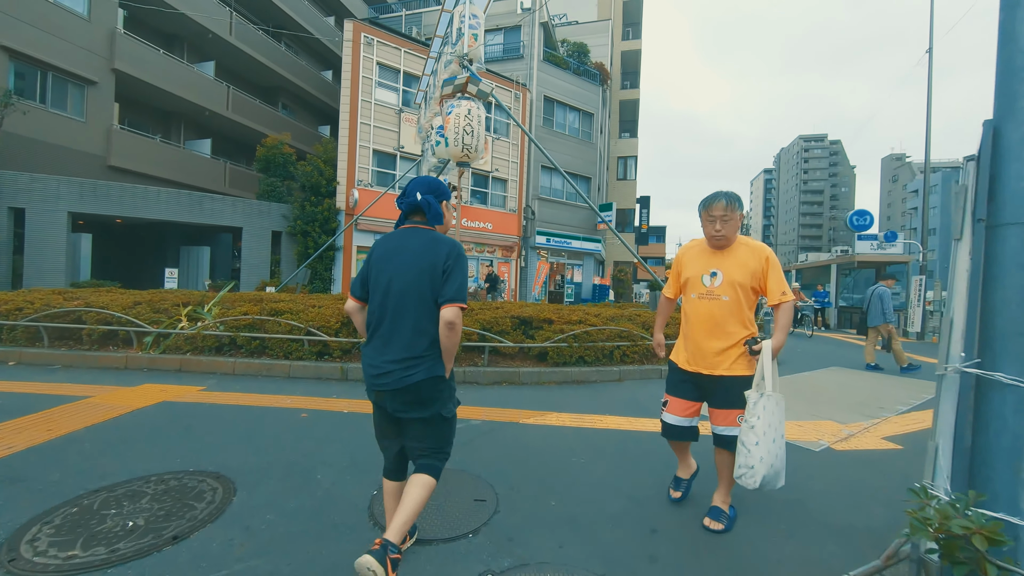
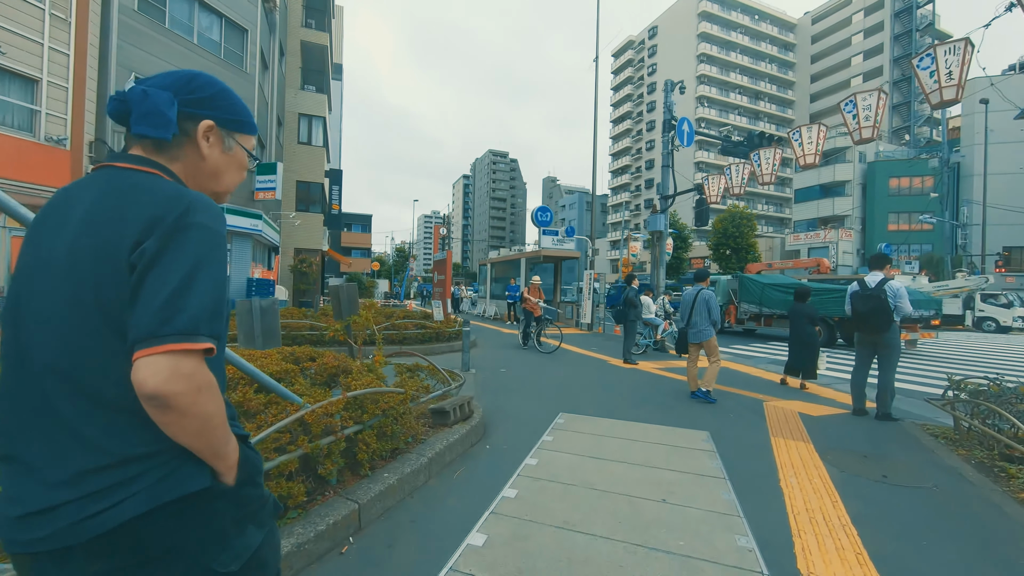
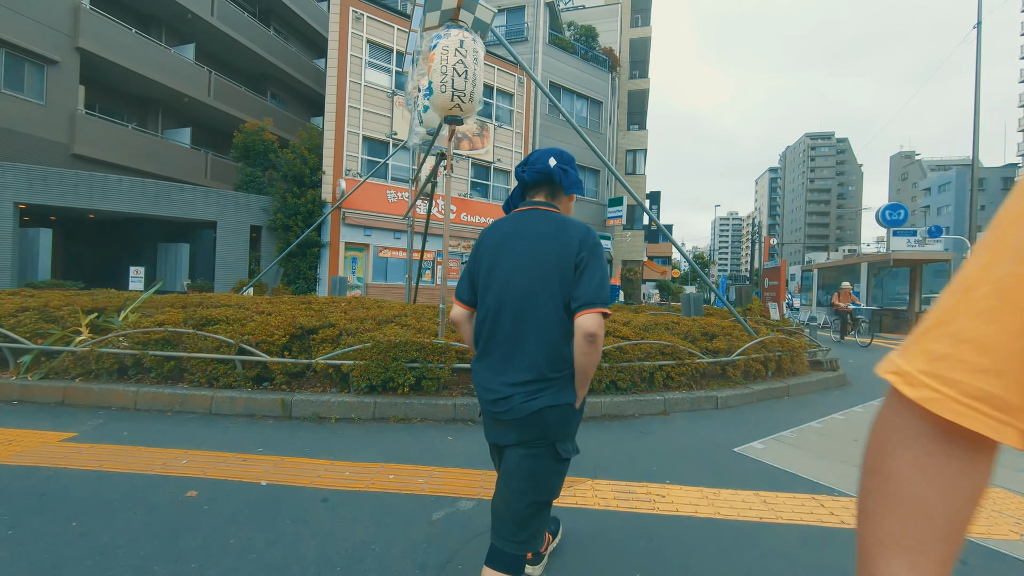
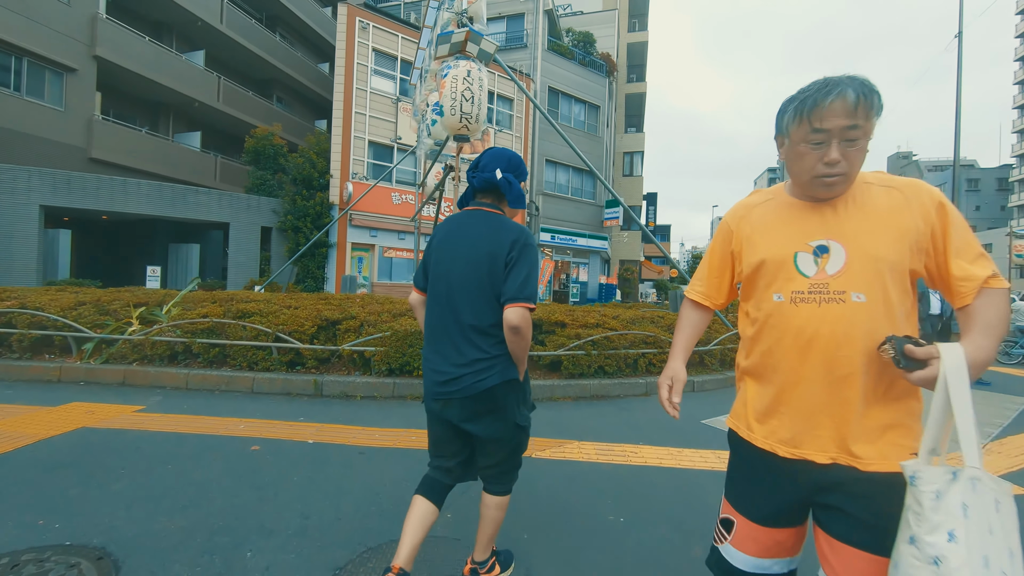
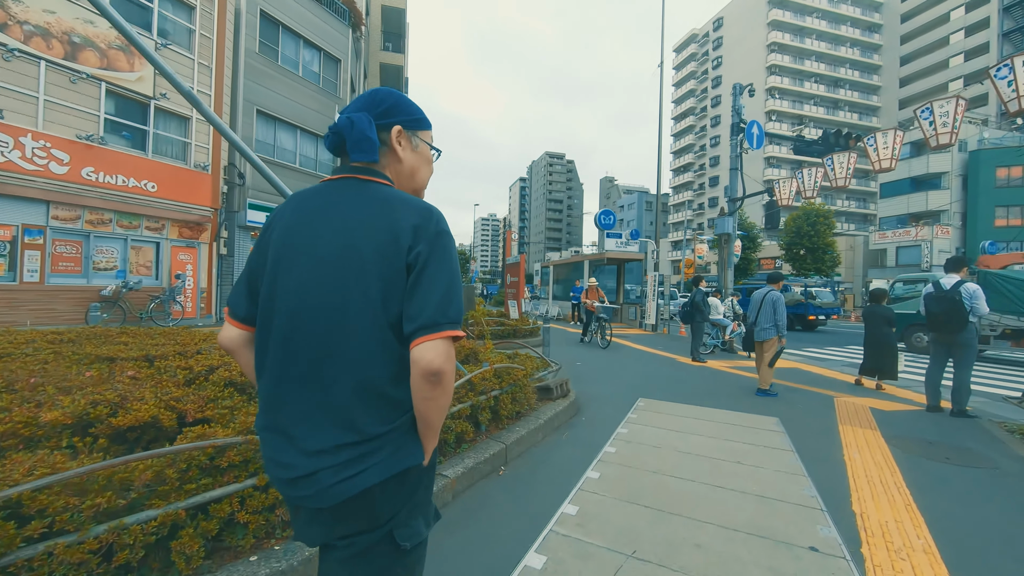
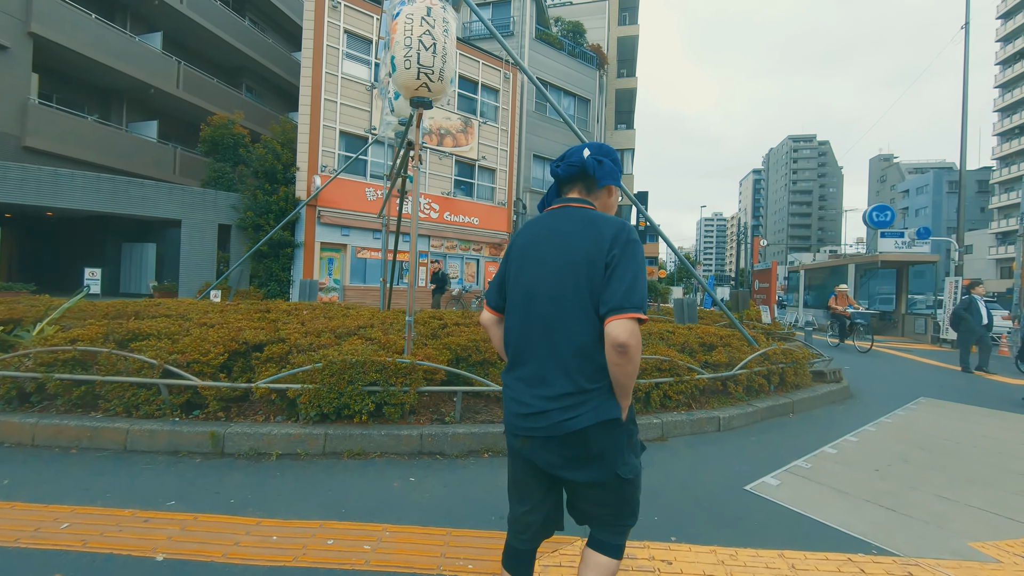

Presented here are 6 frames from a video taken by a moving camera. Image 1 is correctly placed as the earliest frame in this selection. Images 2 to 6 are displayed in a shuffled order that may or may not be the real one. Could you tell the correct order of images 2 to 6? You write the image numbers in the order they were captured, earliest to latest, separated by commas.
4, 3, 6, 5, 2
